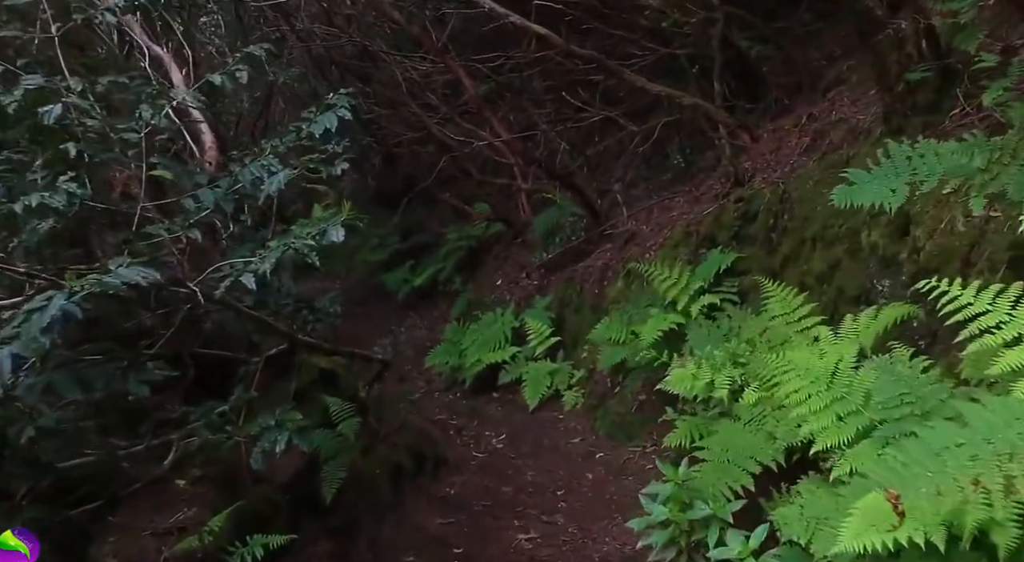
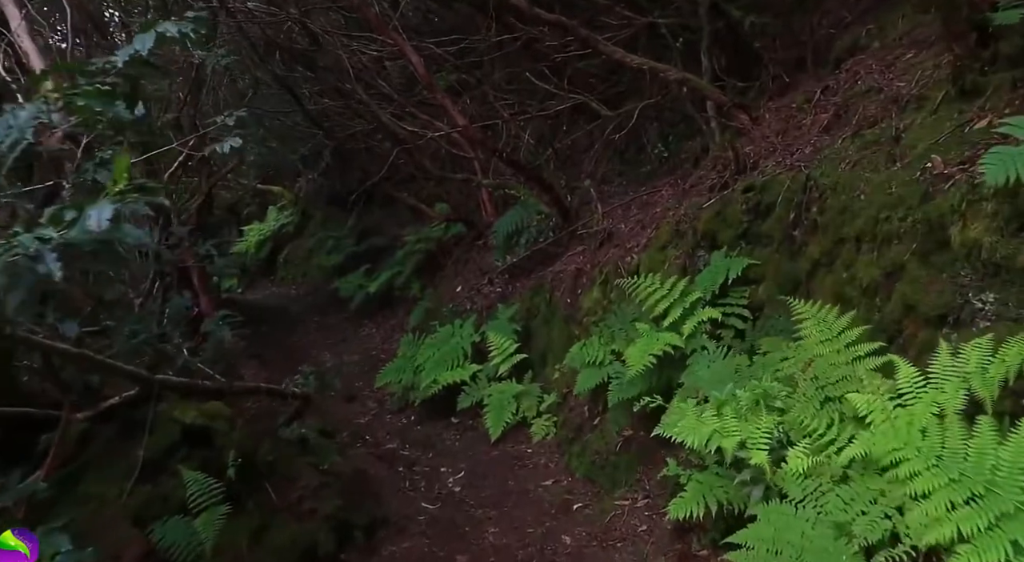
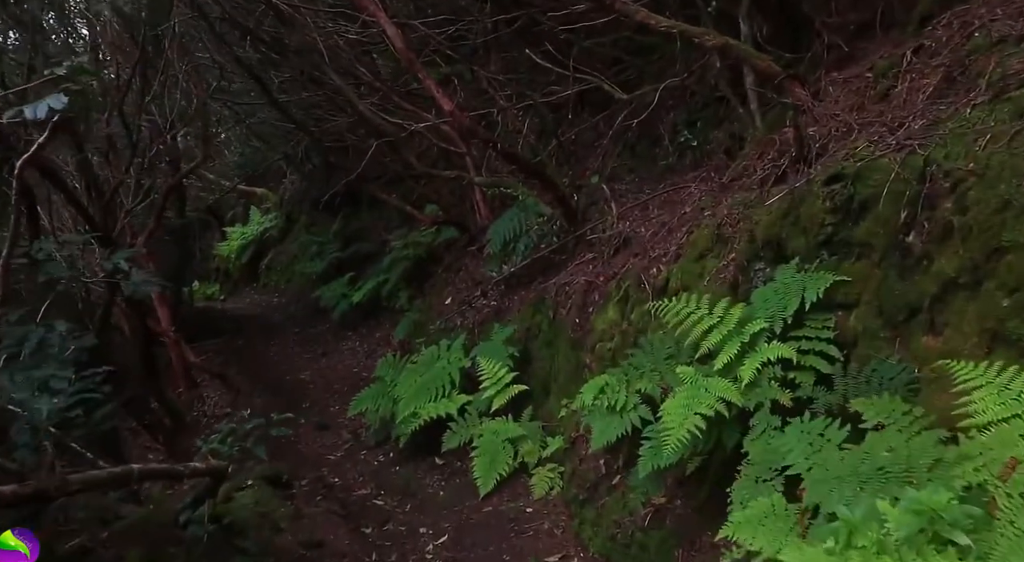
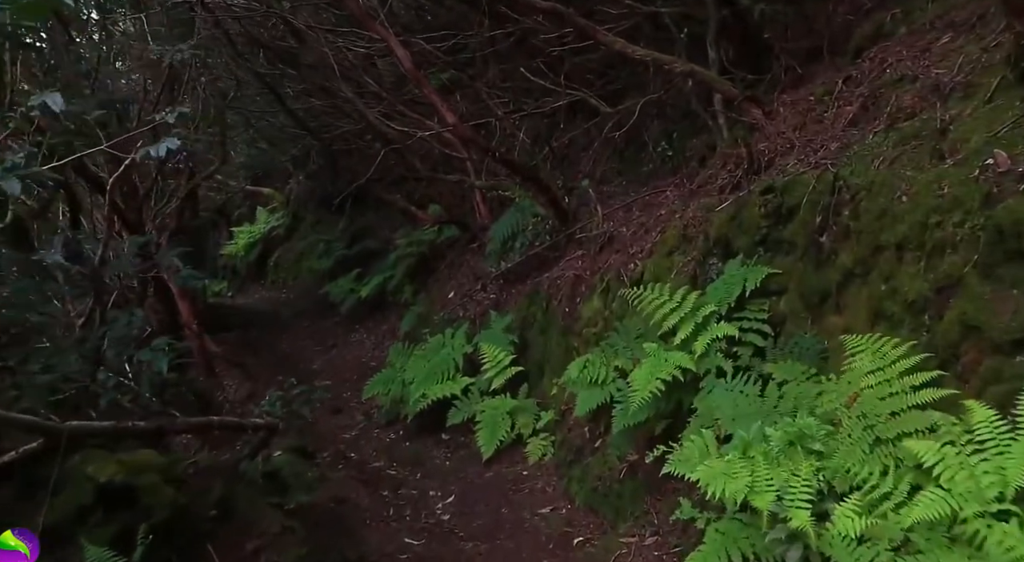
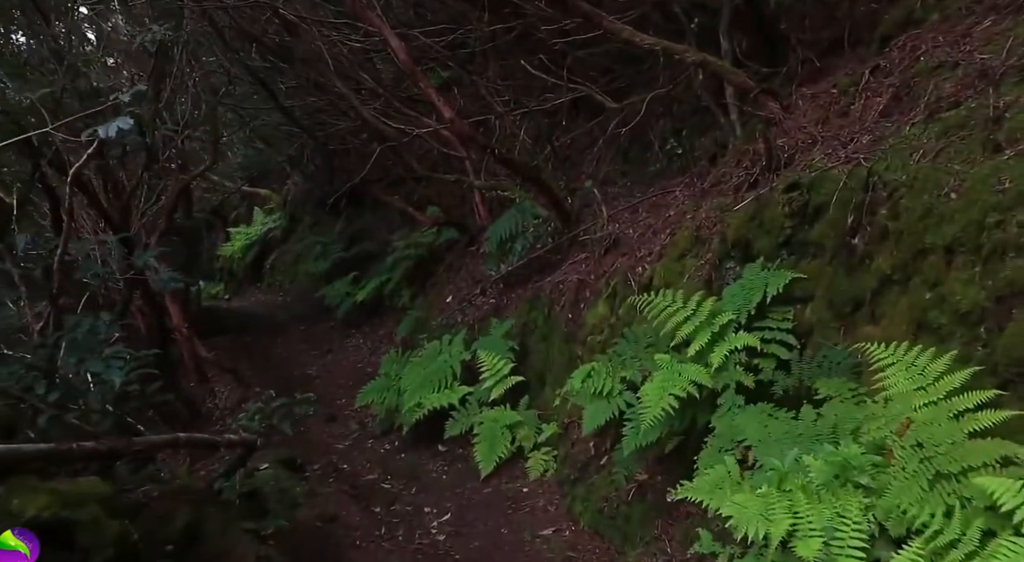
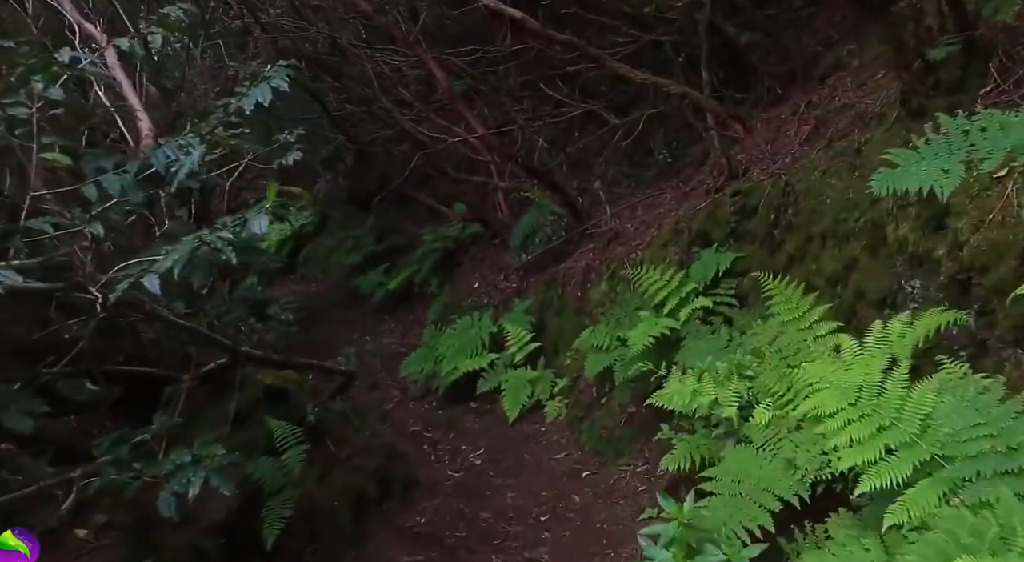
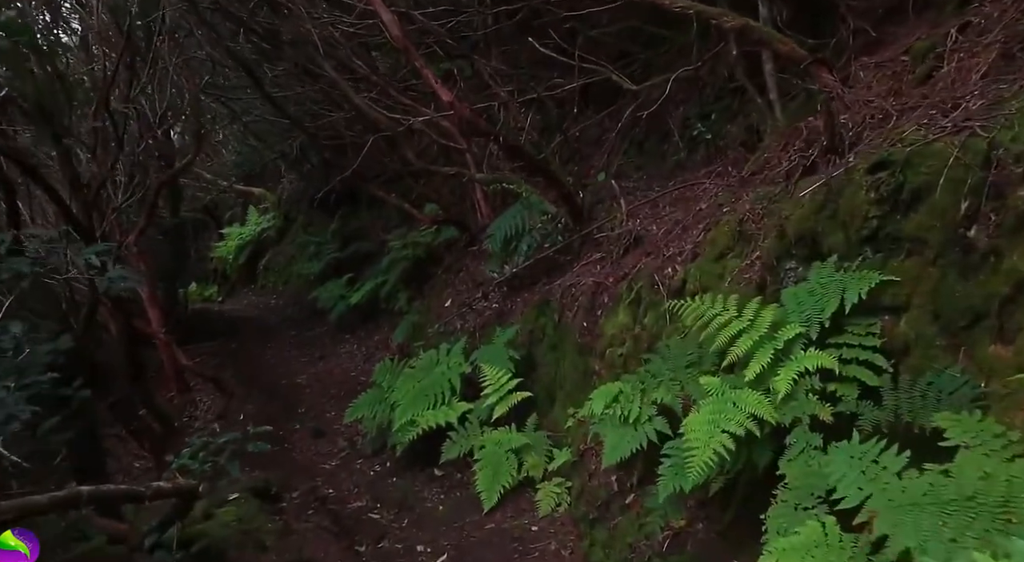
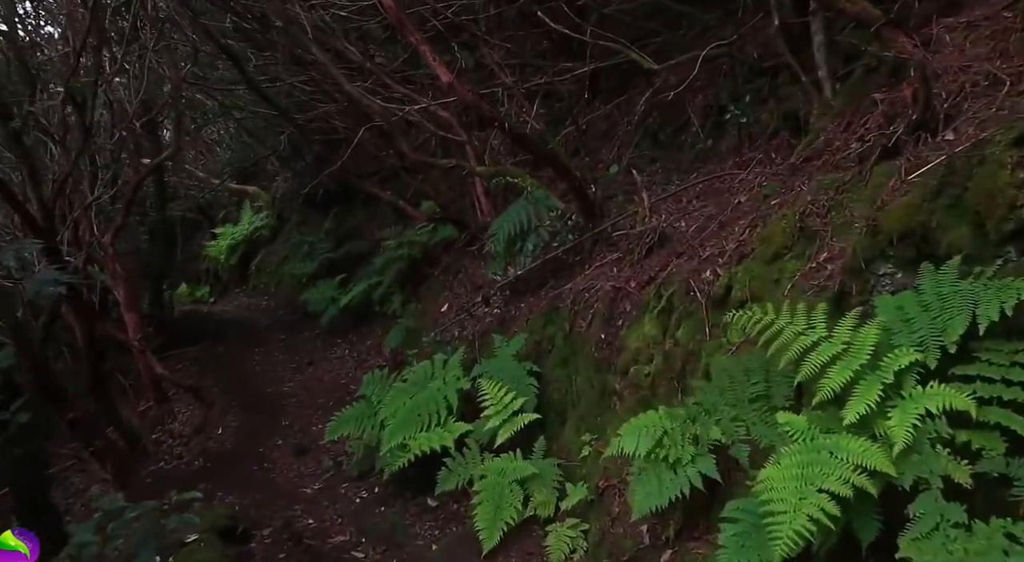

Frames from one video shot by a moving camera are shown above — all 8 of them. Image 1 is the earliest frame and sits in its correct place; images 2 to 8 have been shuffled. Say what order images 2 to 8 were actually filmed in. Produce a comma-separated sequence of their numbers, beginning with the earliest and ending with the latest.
6, 2, 4, 5, 3, 7, 8
